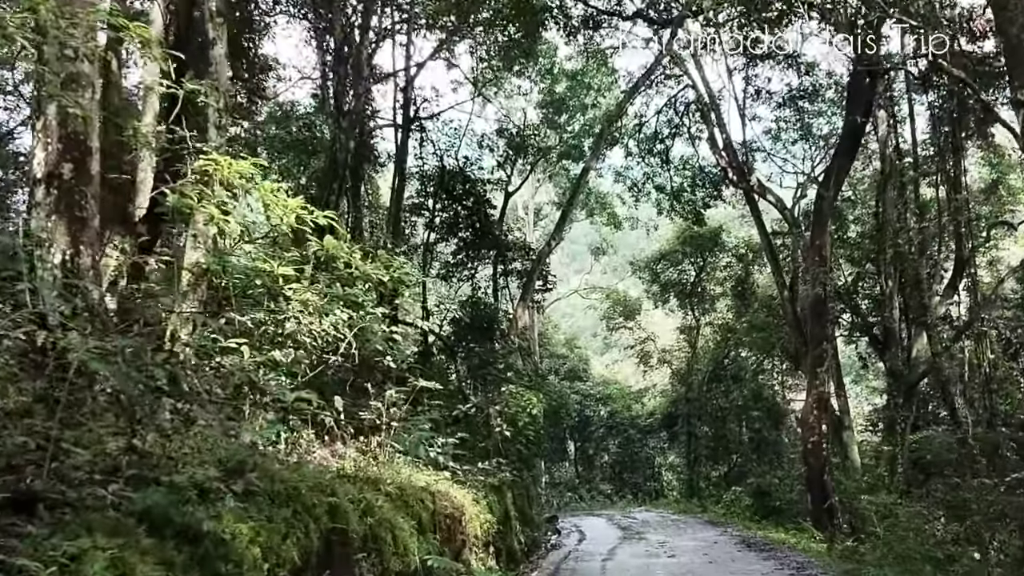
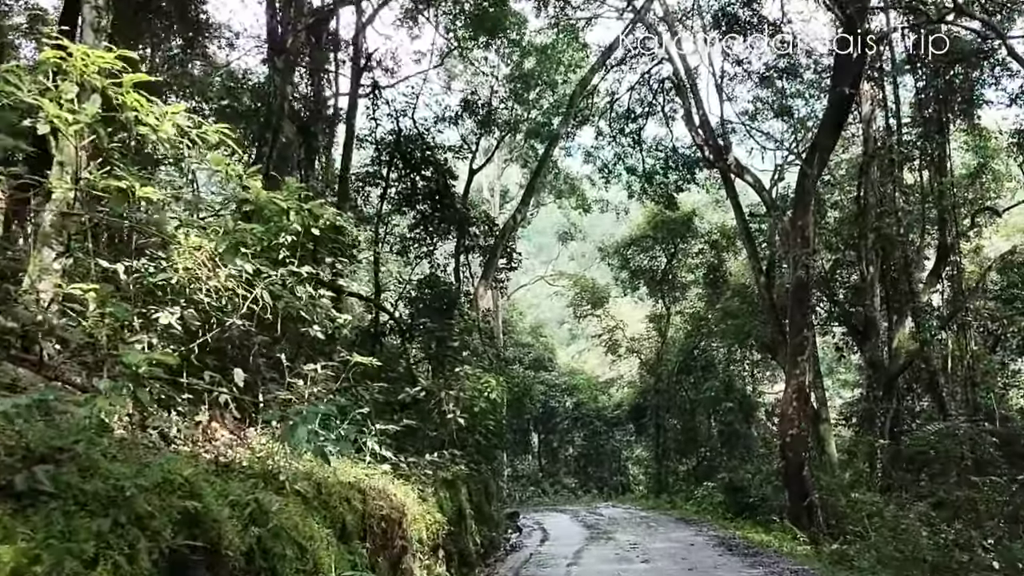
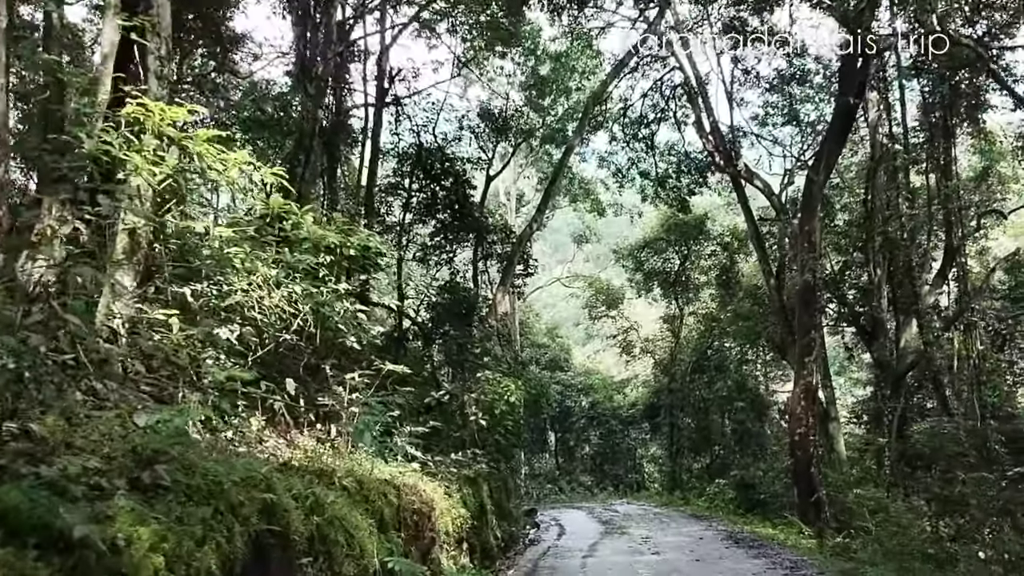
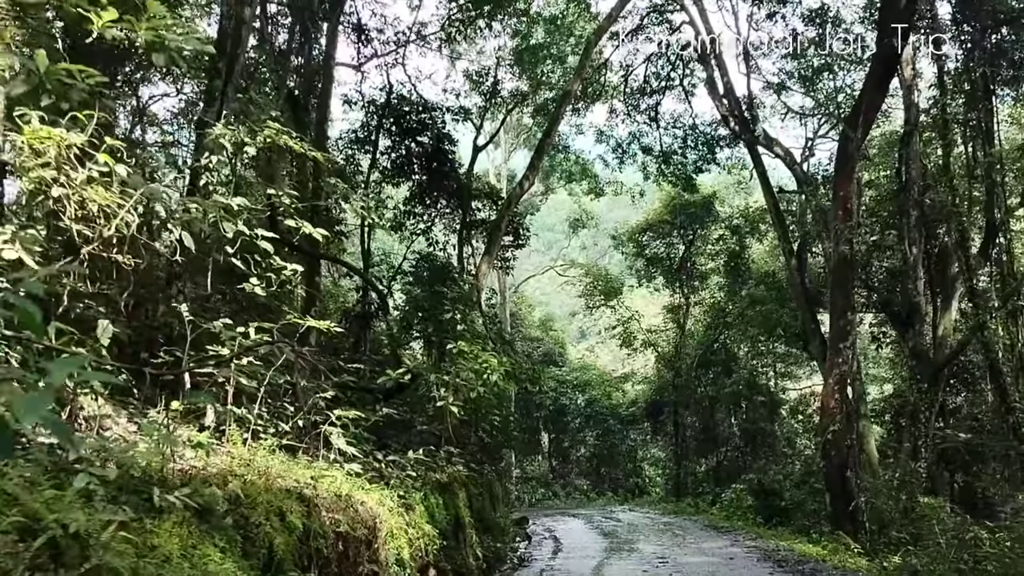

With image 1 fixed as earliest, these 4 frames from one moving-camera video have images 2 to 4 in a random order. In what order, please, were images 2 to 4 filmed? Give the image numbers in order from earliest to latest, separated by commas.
3, 2, 4
